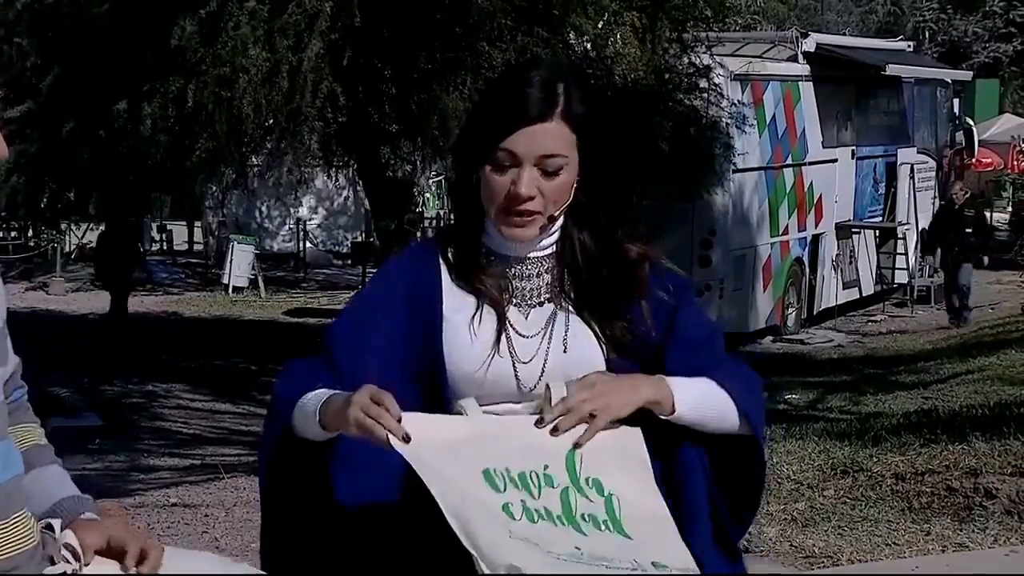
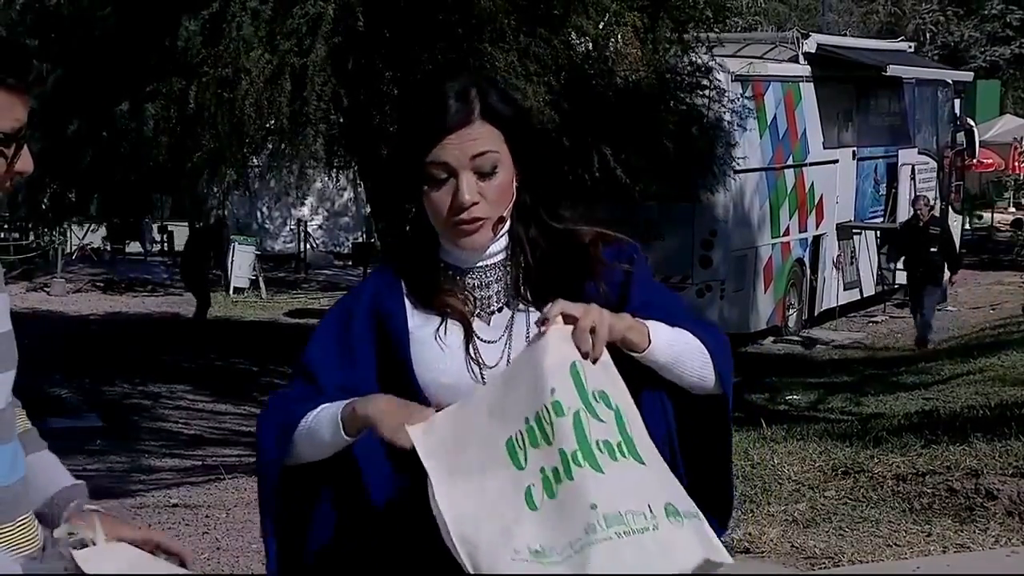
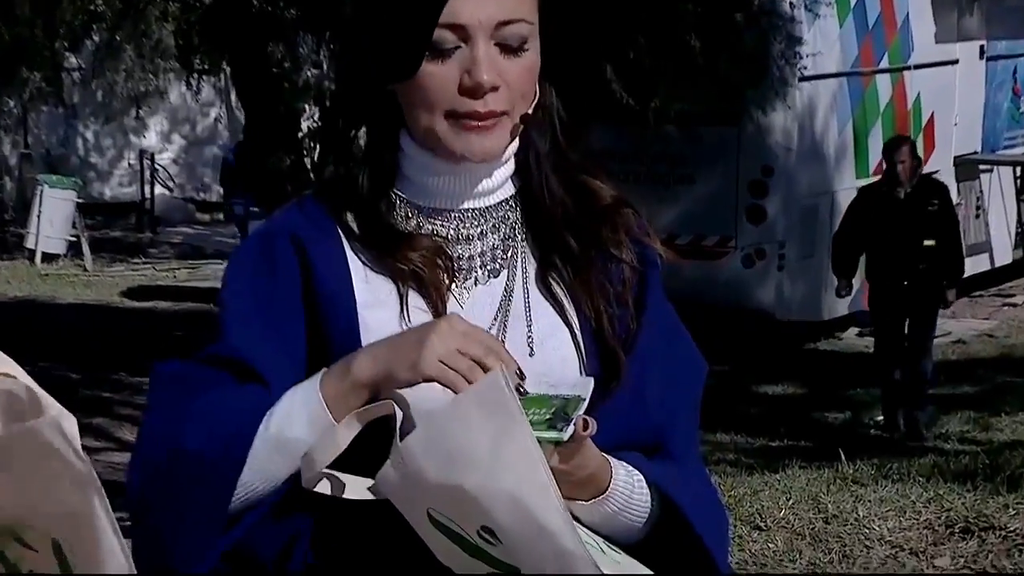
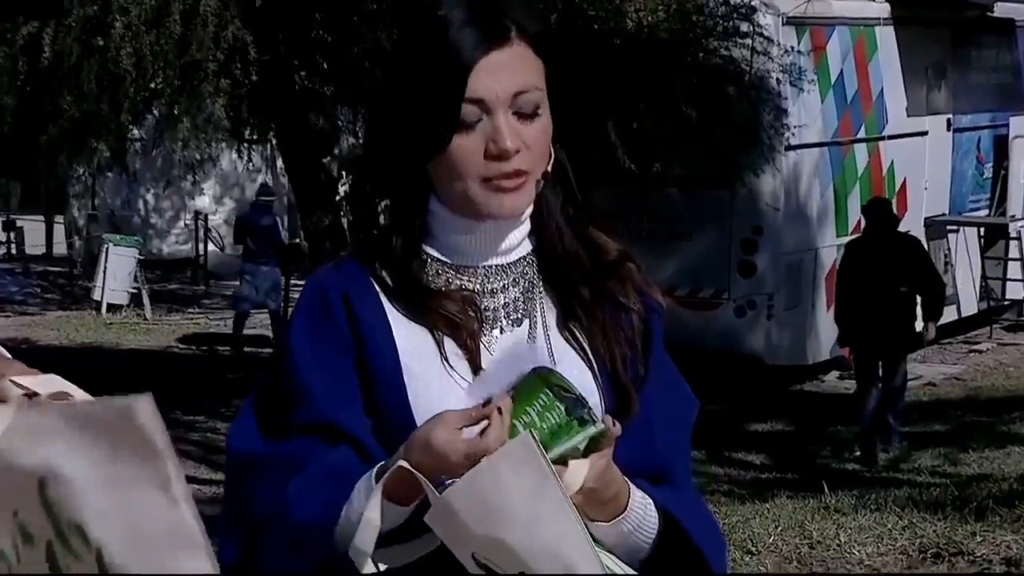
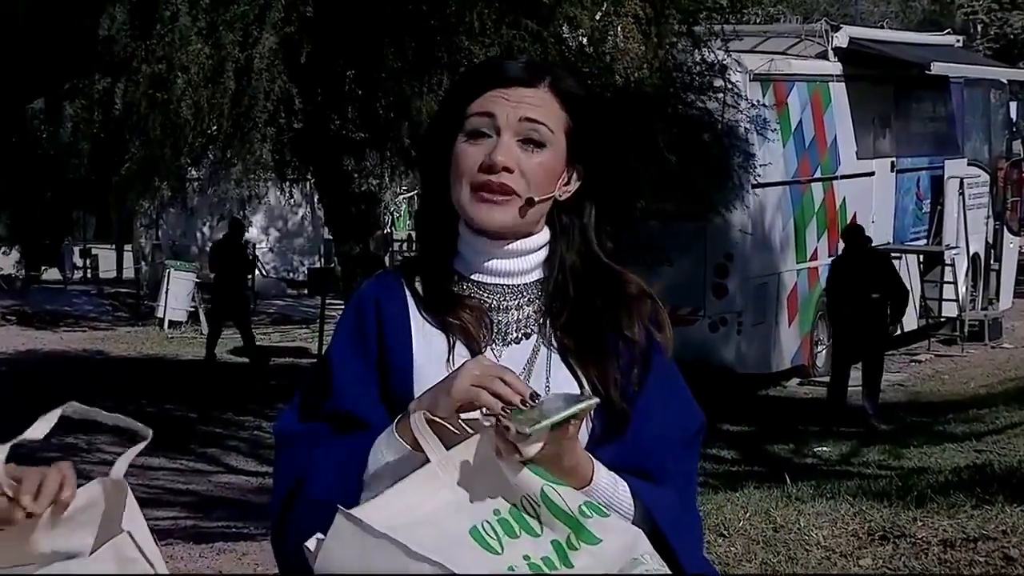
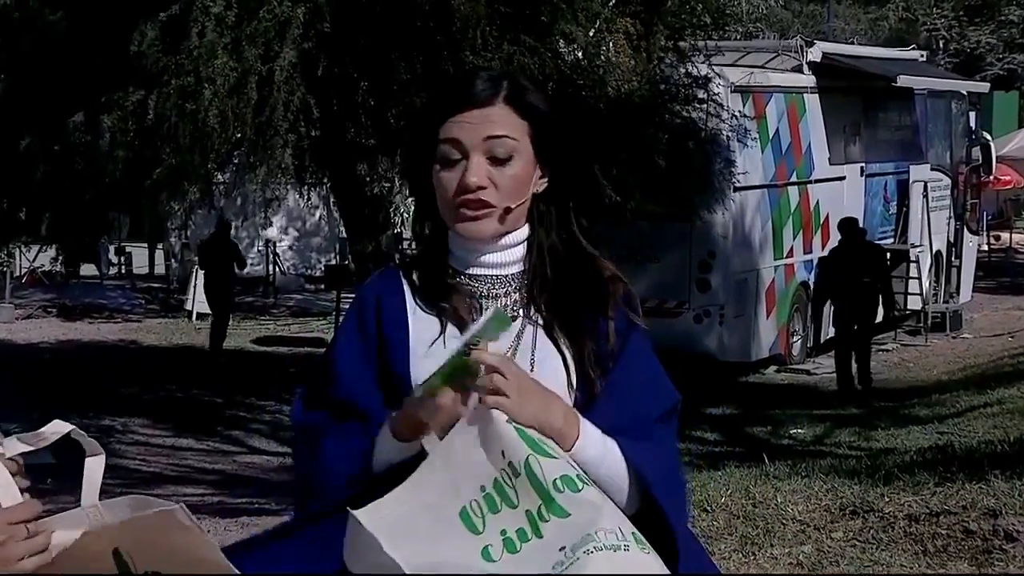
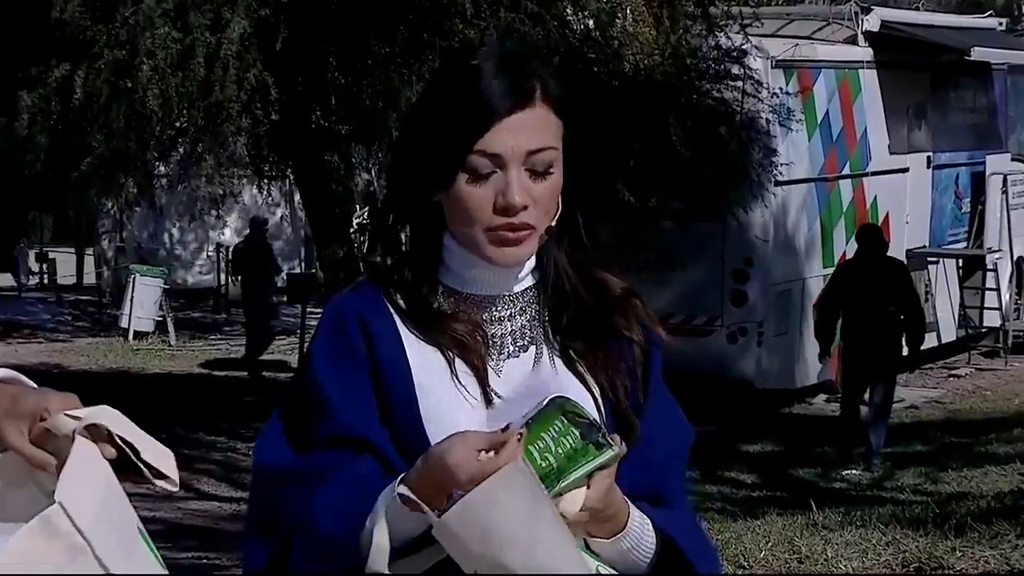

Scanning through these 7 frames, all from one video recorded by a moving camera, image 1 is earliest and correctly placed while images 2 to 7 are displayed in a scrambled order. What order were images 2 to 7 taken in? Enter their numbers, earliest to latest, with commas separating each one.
2, 6, 5, 7, 4, 3
